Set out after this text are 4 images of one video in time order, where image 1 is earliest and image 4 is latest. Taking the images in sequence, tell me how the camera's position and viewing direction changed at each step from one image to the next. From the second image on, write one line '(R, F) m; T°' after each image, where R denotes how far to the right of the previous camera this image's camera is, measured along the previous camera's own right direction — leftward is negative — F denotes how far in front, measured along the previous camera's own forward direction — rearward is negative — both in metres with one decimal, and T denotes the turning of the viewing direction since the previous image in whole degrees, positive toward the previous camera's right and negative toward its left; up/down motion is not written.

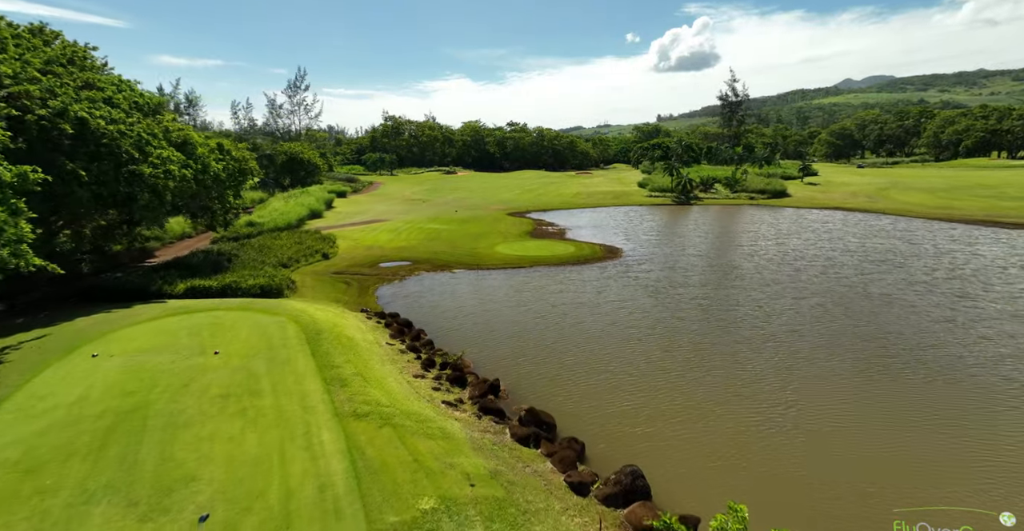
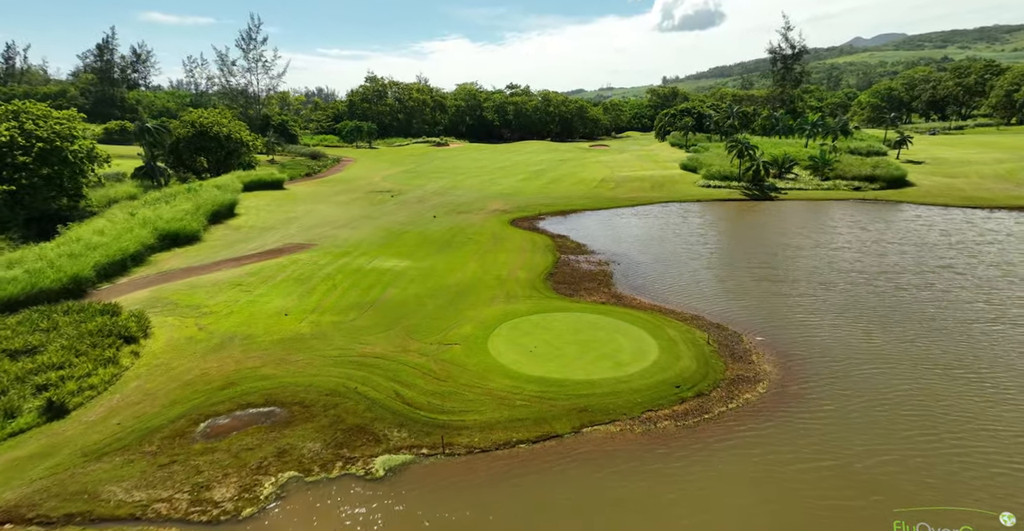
(-0.4, +21.6) m; 0°
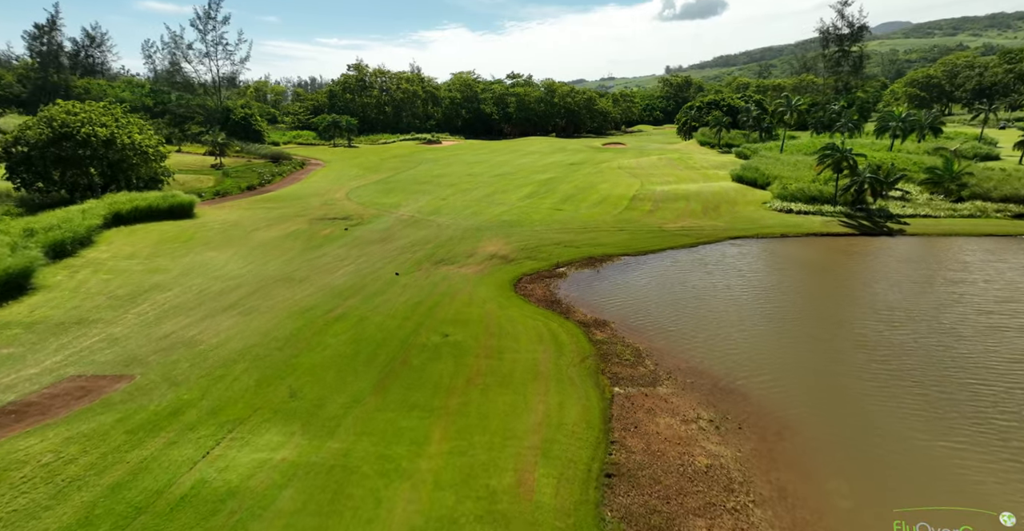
(-0.3, +16.9) m; 0°
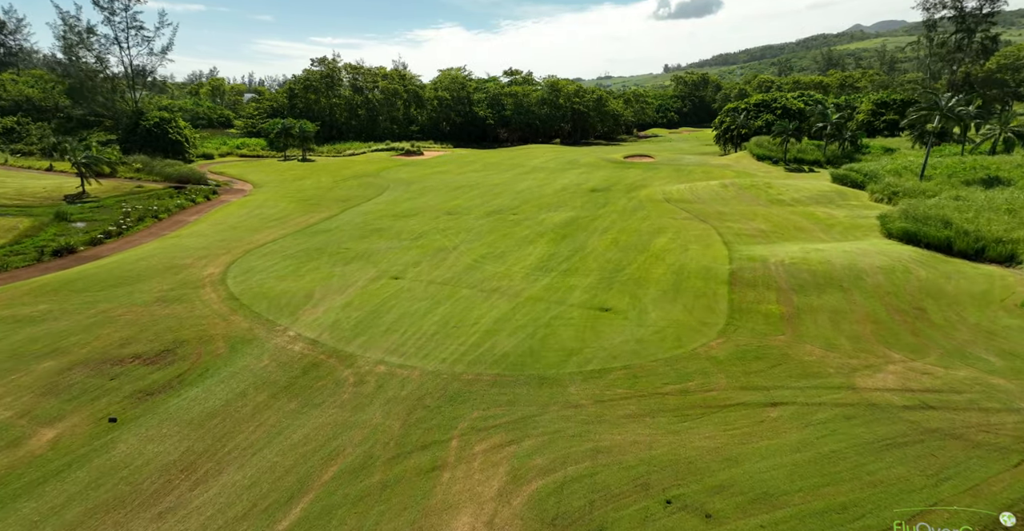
(-0.4, +25.0) m; 0°
